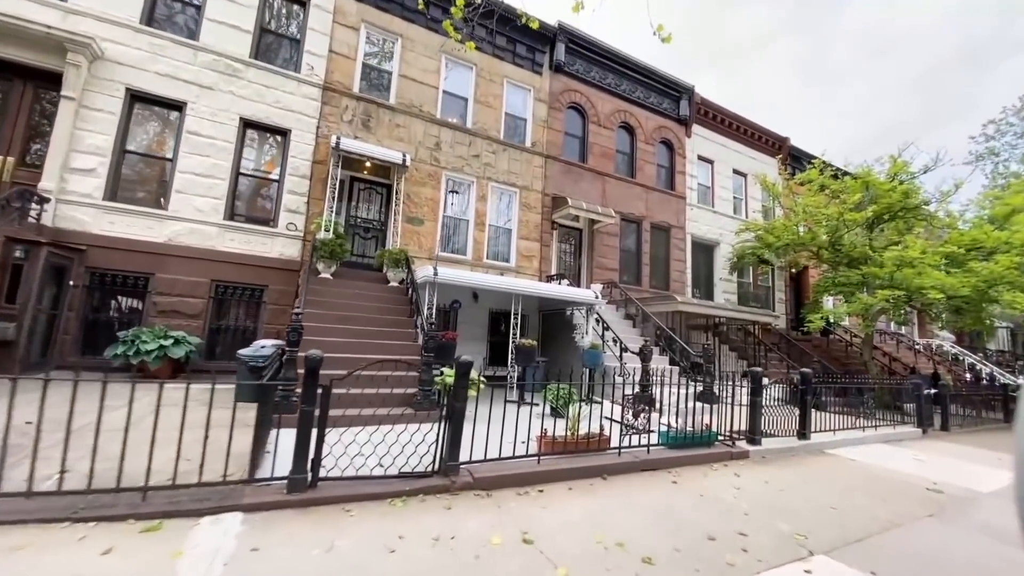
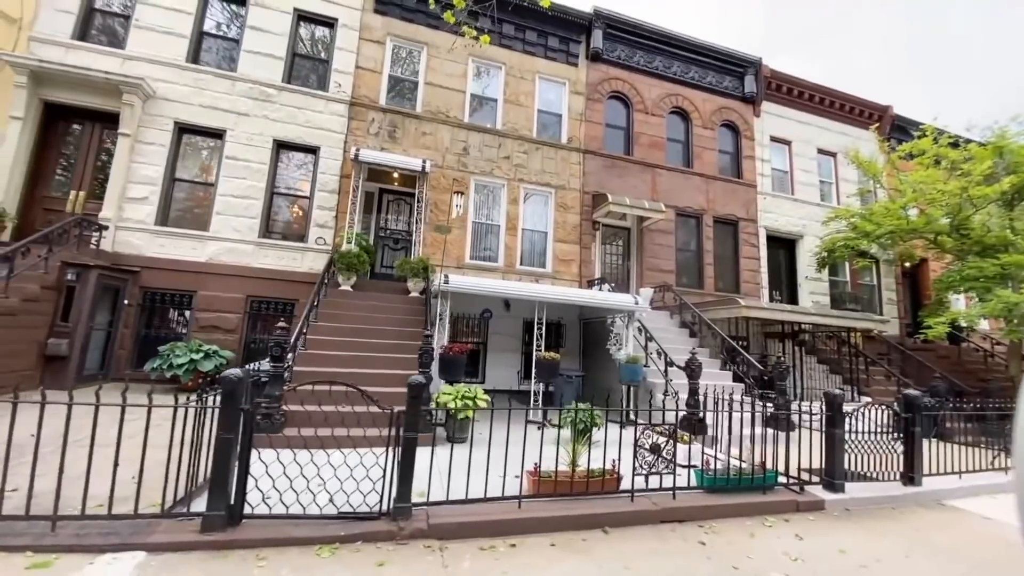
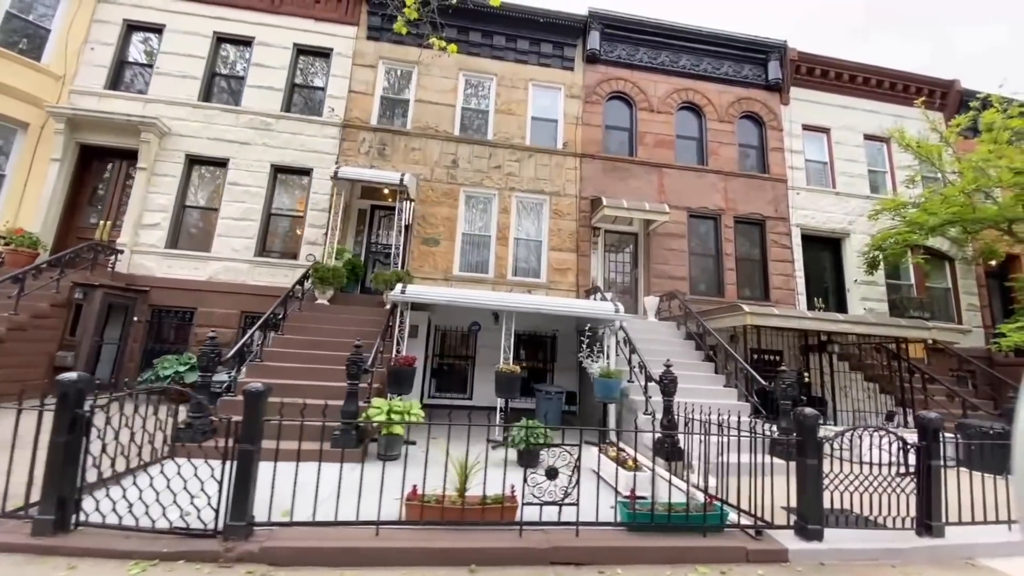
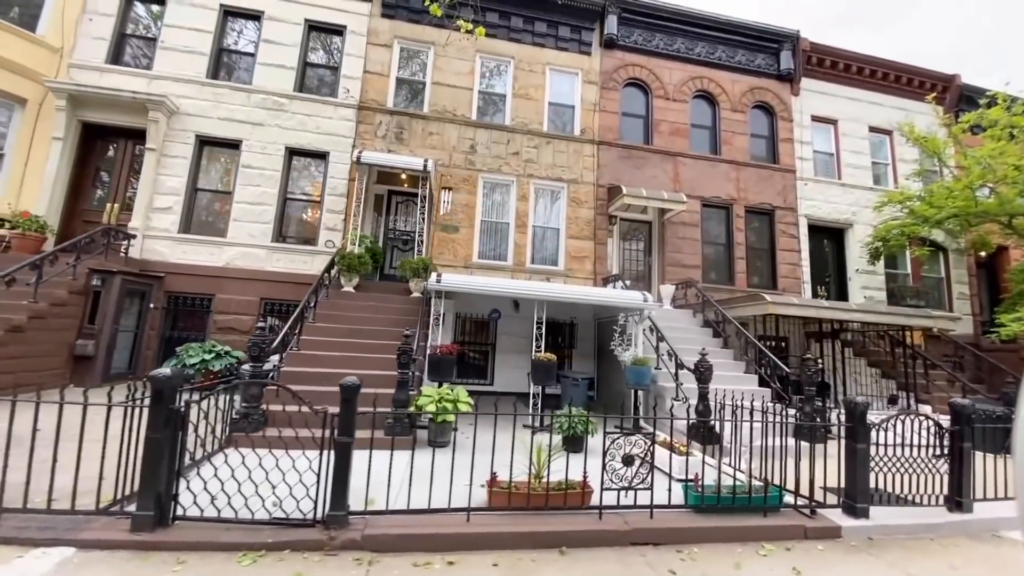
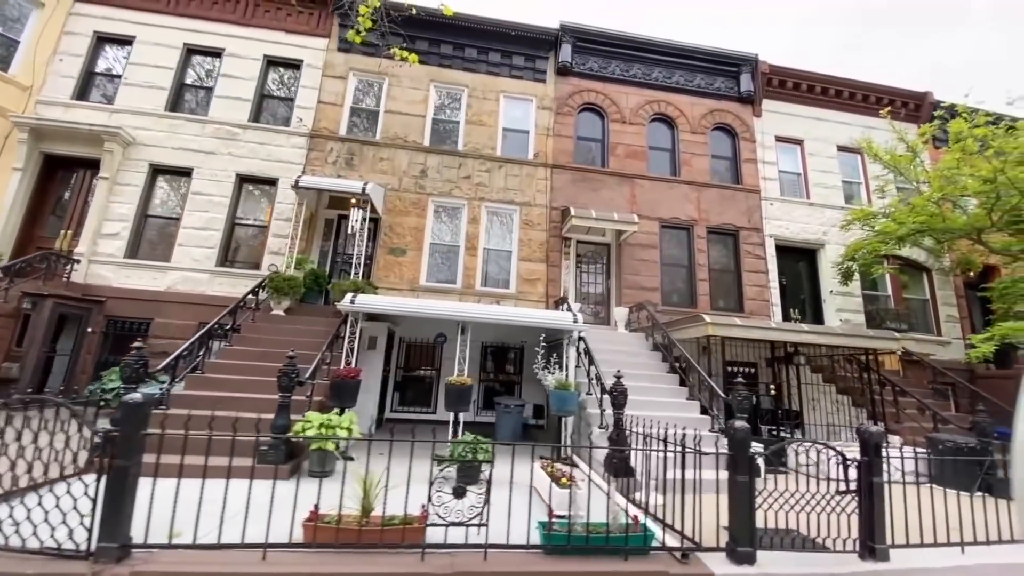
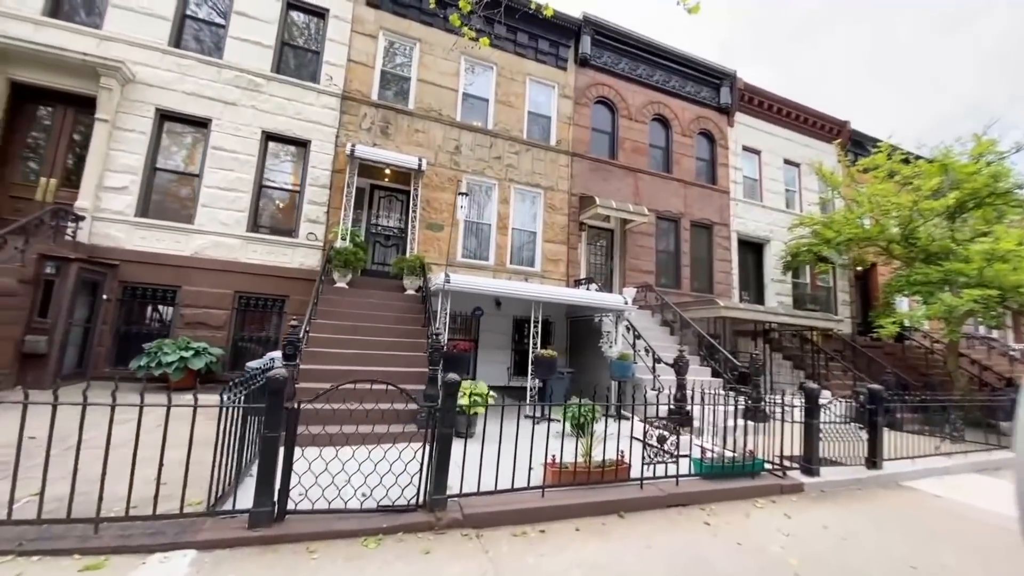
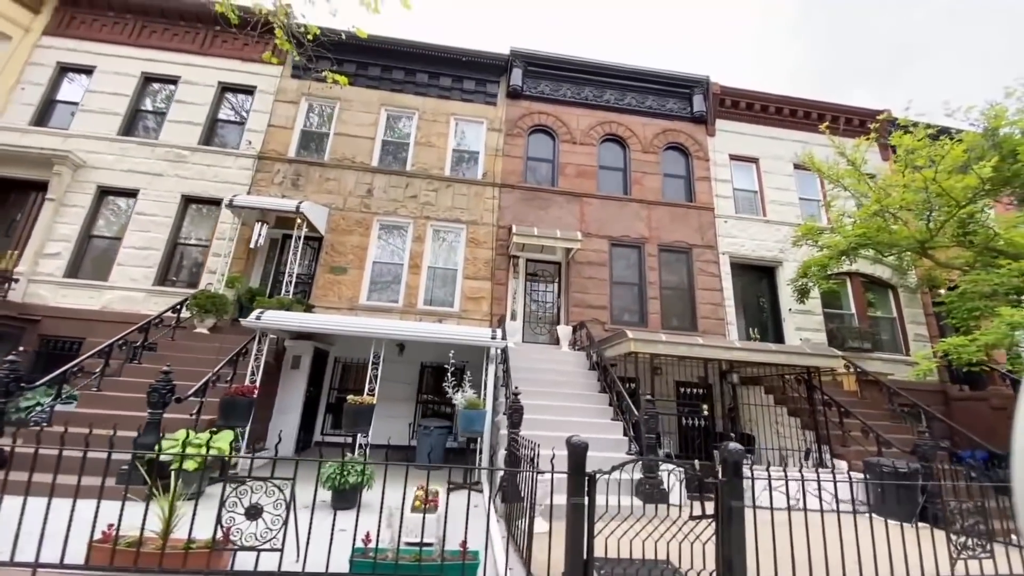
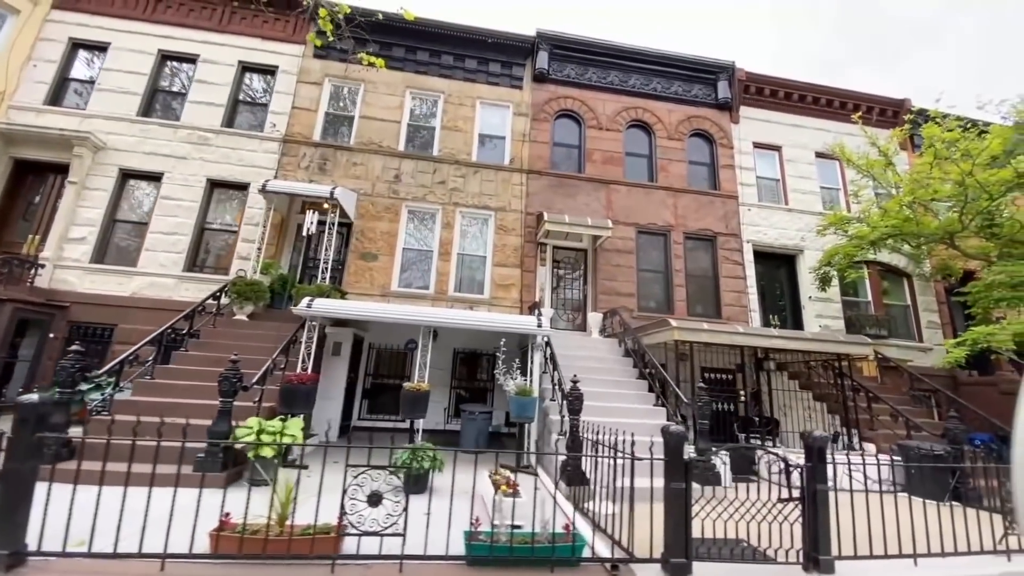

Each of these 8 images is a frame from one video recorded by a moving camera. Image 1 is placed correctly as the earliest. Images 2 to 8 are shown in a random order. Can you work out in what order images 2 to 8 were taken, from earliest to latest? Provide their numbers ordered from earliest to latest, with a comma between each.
6, 2, 4, 3, 5, 8, 7
